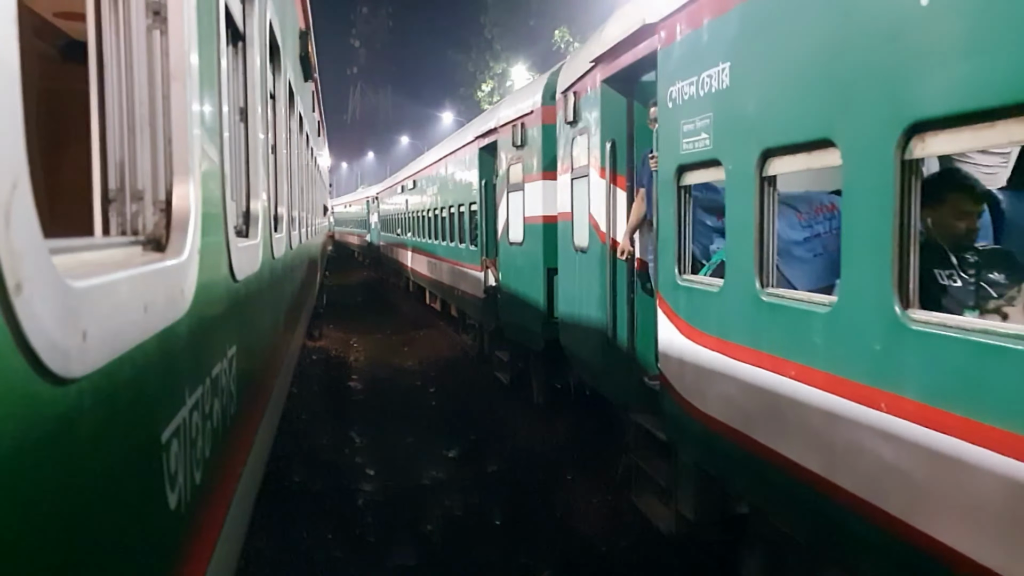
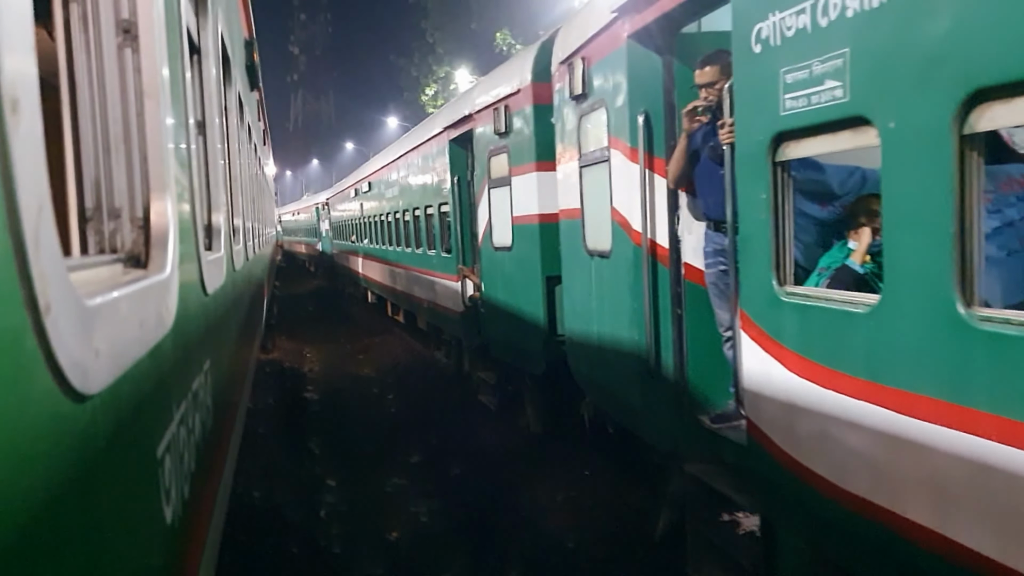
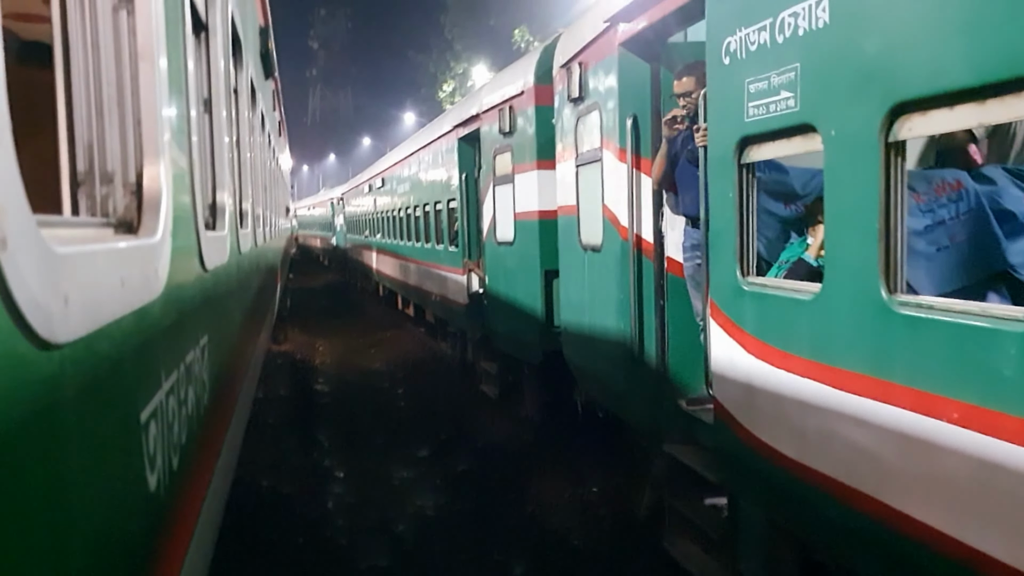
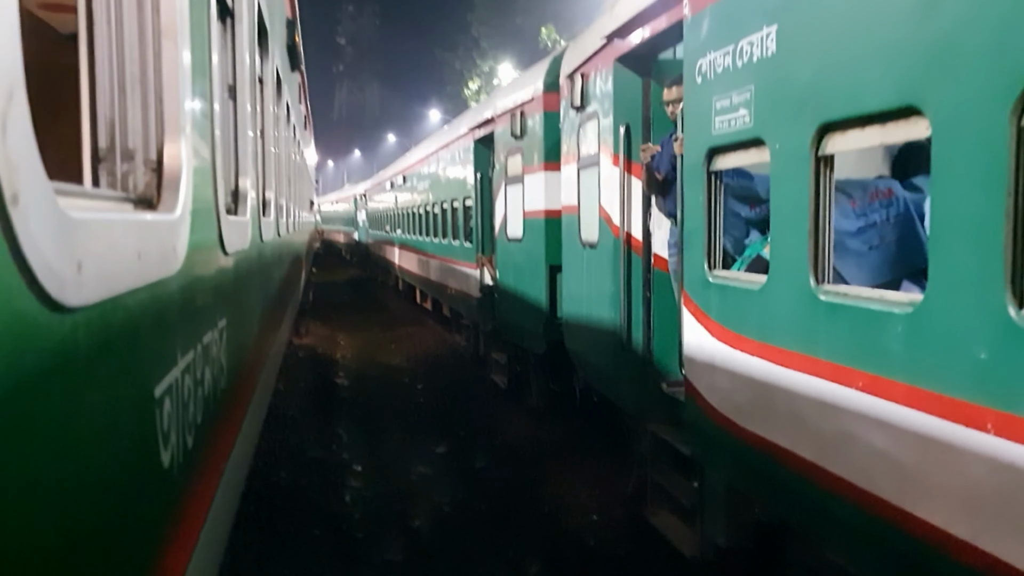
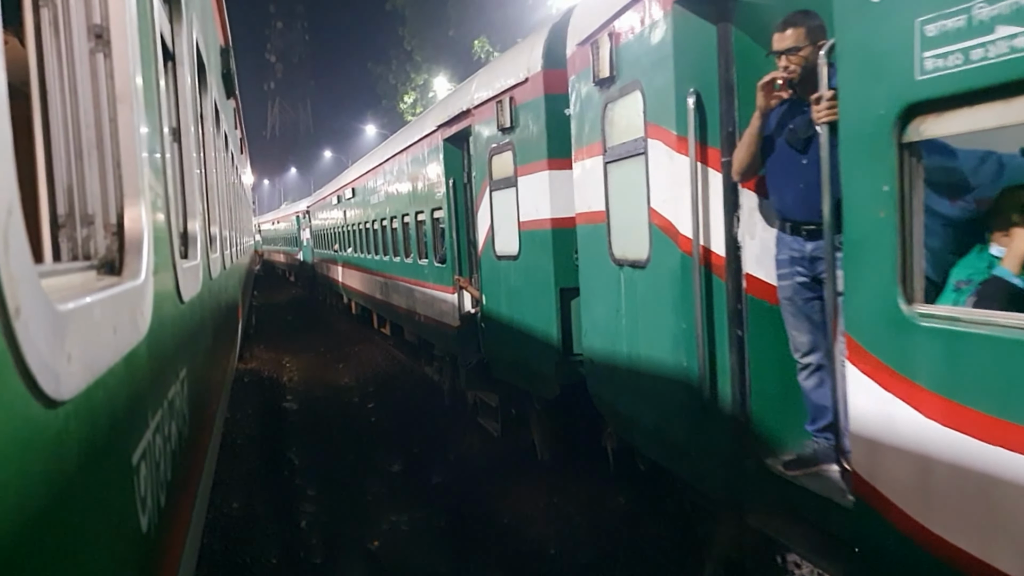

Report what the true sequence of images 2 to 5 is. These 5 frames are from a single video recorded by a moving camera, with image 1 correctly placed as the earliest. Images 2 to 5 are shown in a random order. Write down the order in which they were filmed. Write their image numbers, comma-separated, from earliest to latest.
4, 3, 2, 5
